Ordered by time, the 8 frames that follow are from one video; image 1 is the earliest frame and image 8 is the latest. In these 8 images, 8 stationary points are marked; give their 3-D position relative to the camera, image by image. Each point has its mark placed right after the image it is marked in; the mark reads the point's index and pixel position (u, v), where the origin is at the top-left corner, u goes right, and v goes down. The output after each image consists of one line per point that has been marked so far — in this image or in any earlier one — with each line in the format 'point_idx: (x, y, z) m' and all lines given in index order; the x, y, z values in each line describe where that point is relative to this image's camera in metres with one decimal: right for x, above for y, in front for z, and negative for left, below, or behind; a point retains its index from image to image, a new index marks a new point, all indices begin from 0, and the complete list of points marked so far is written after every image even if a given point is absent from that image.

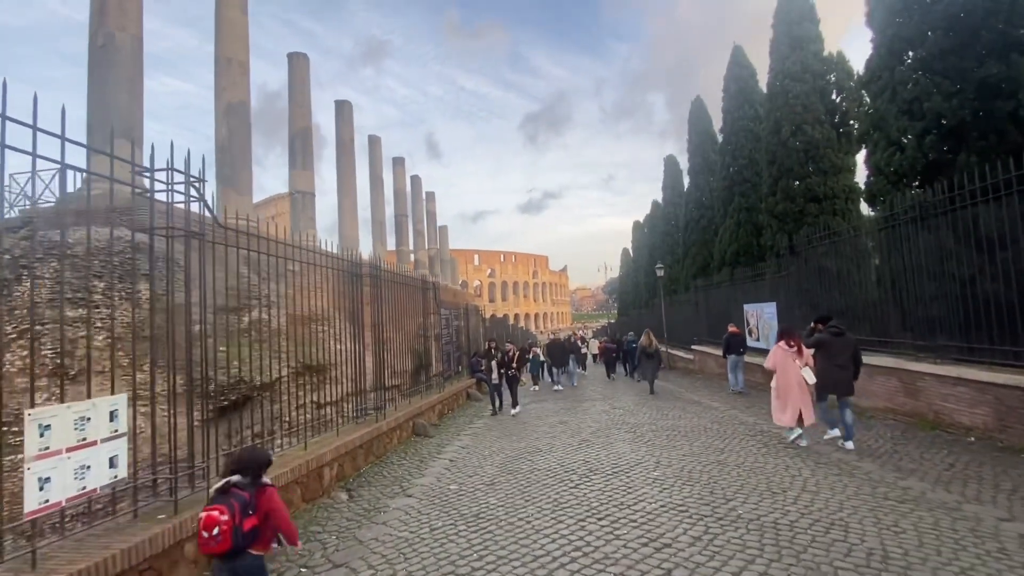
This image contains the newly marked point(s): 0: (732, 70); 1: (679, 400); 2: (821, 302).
0: (+8.5, +8.4, +19.0) m
1: (+3.9, -2.6, +11.5) m
2: (+7.3, -0.3, +11.8) m
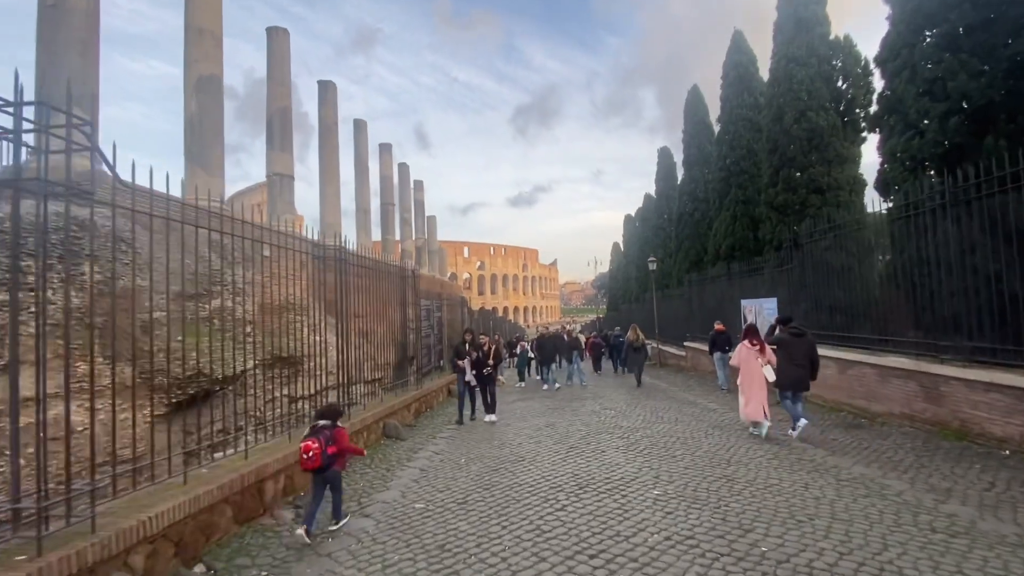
0: (+8.2, +8.6, +18.2) m
1: (+3.6, -2.5, +10.8) m
2: (+7.0, -0.2, +11.1) m
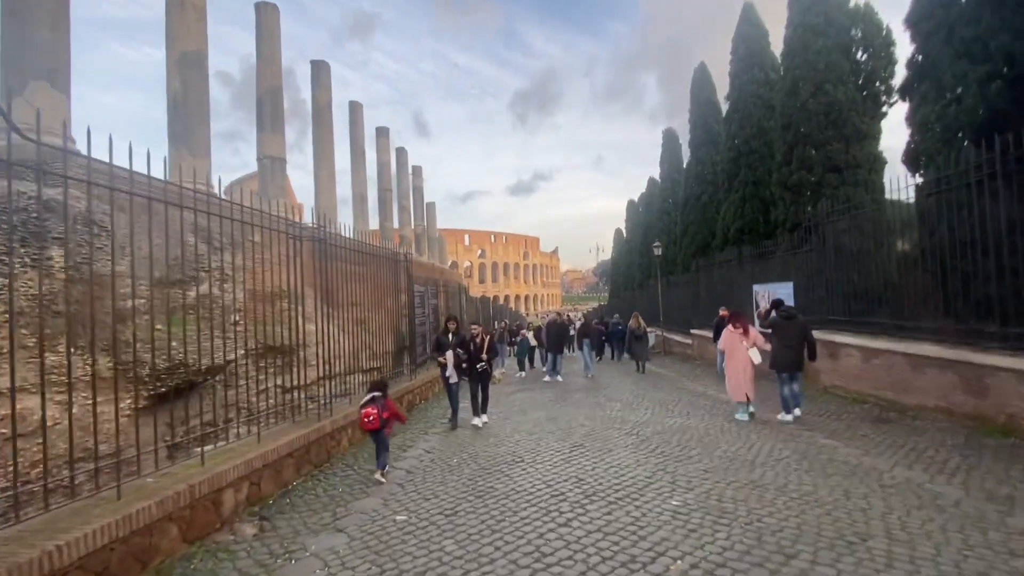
0: (+8.1, +9.1, +17.4) m
1: (+3.5, -2.1, +10.2) m
2: (+7.0, +0.1, +10.5) m
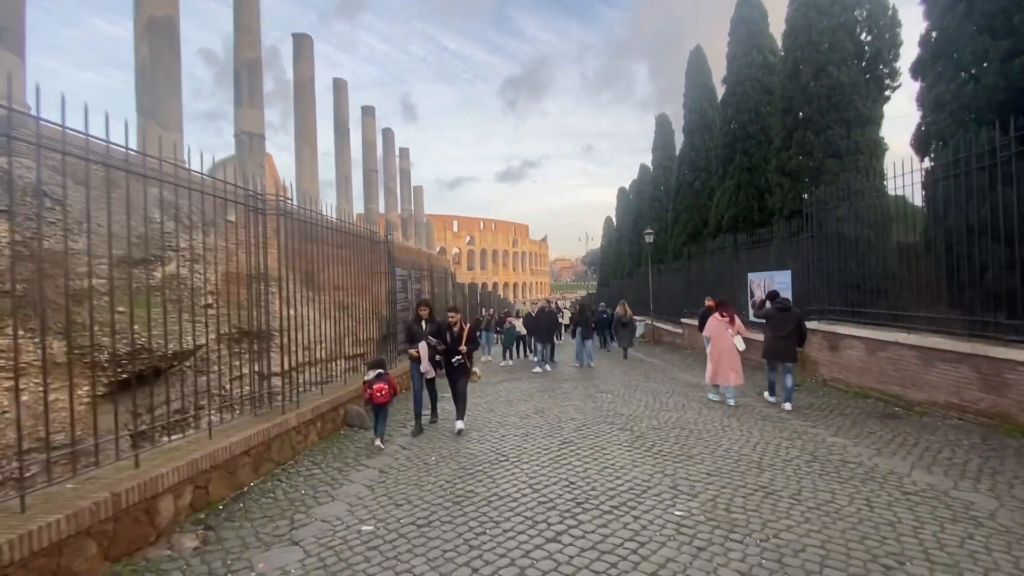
0: (+7.8, +9.5, +16.8) m
1: (+3.3, -1.9, +9.9) m
2: (+6.7, +0.3, +10.1) m
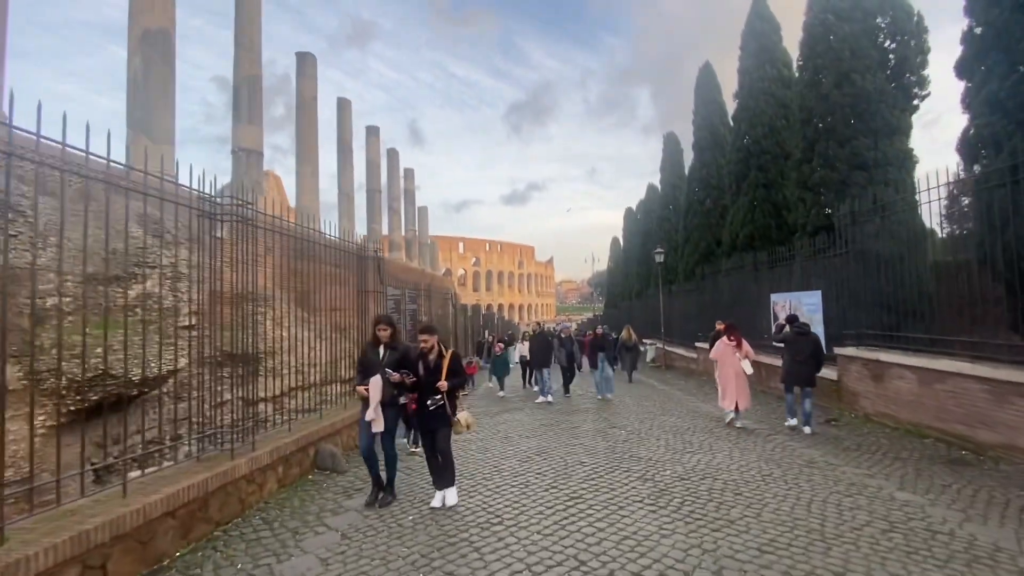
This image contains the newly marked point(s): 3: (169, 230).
0: (+8.0, +8.8, +16.3) m
1: (+3.3, -2.3, +8.9) m
2: (+6.8, -0.1, +9.2) m
3: (-7.2, +1.2, +10.2) m
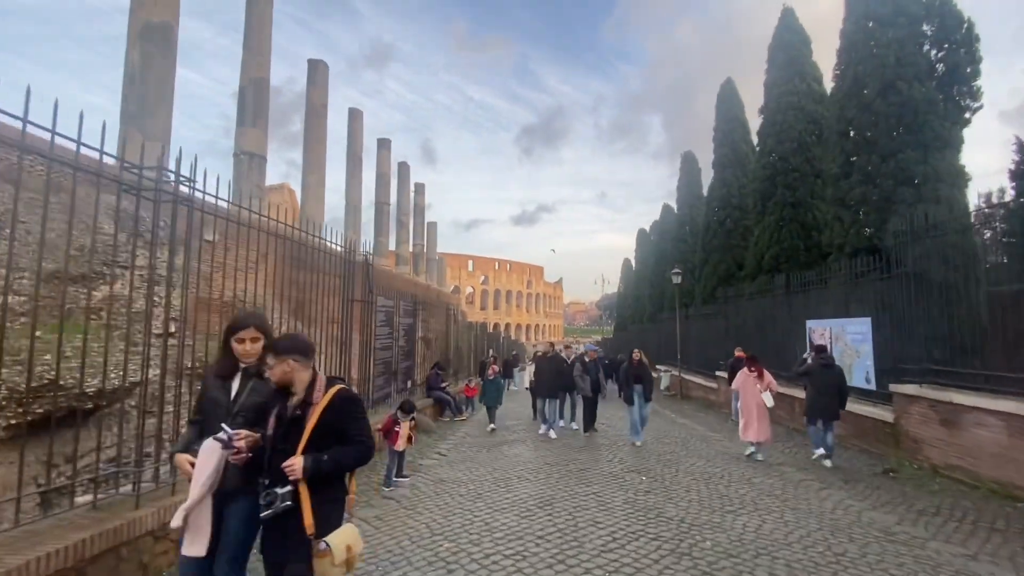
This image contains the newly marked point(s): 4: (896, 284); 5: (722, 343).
0: (+8.5, +8.0, +15.5) m
1: (+3.3, -2.6, +7.8) m
2: (+6.8, -0.5, +8.1) m
3: (-7.1, +1.1, +9.4) m
4: (+6.9, +0.1, +8.6) m
5: (+6.6, -1.7, +15.3) m
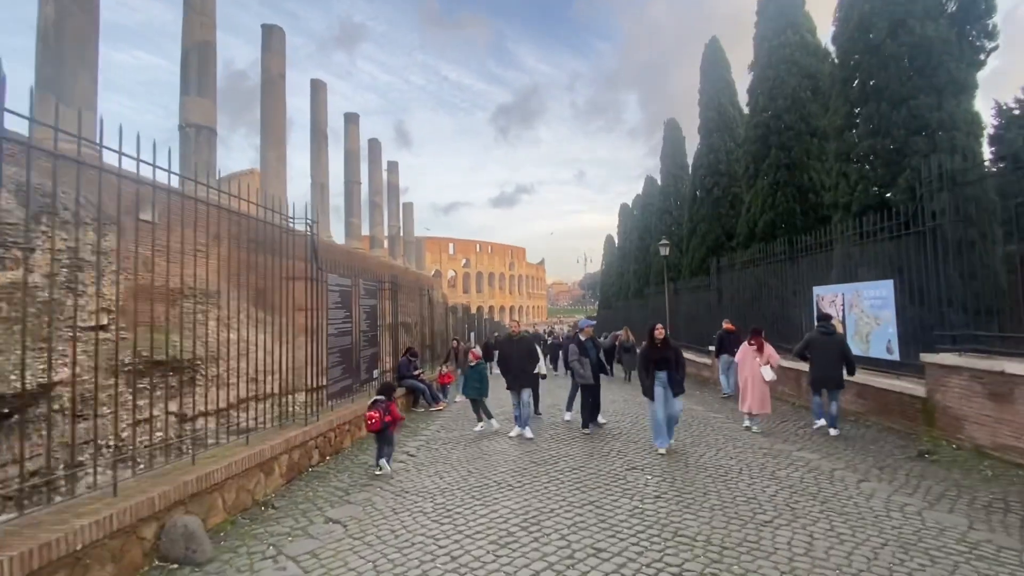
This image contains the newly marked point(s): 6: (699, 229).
0: (+7.6, +8.9, +14.4) m
1: (+3.0, -2.1, +6.9) m
2: (+6.5, +0.1, +7.3) m
3: (-7.5, +1.4, +8.0) m
4: (+6.5, +0.7, +7.8) m
5: (+6.0, -0.8, +14.5) m
6: (+6.8, +2.1, +17.9) m
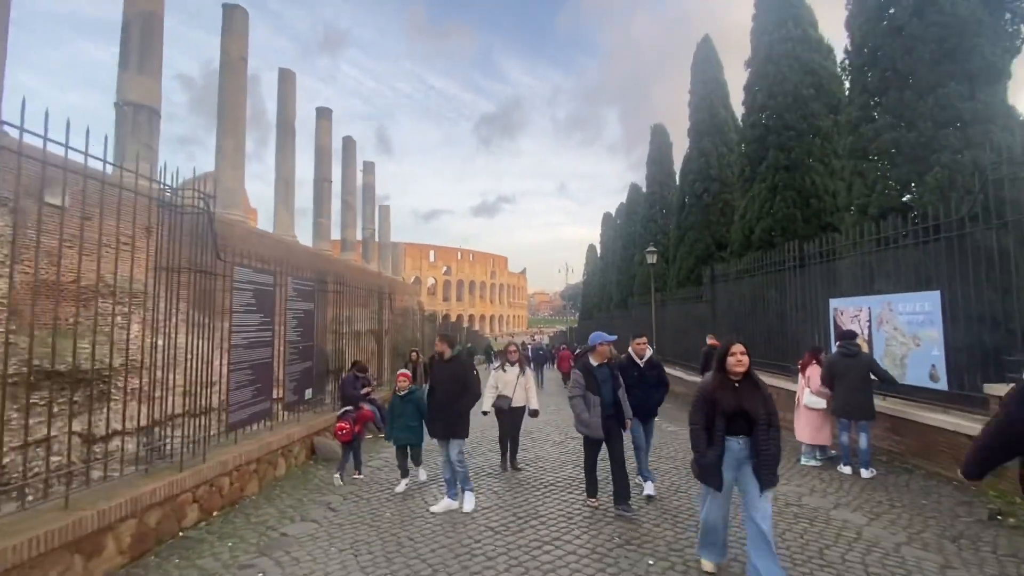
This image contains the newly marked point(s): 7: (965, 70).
0: (+7.1, +8.5, +13.5) m
1: (+2.5, -2.2, +5.5) m
2: (+6.0, -0.1, +6.1) m
3: (-8.0, +1.5, +6.4) m
4: (+6.0, +0.5, +6.6) m
5: (+5.2, -1.1, +13.3) m
6: (+6.0, +1.7, +16.7) m
7: (+7.2, +3.5, +7.8) m
